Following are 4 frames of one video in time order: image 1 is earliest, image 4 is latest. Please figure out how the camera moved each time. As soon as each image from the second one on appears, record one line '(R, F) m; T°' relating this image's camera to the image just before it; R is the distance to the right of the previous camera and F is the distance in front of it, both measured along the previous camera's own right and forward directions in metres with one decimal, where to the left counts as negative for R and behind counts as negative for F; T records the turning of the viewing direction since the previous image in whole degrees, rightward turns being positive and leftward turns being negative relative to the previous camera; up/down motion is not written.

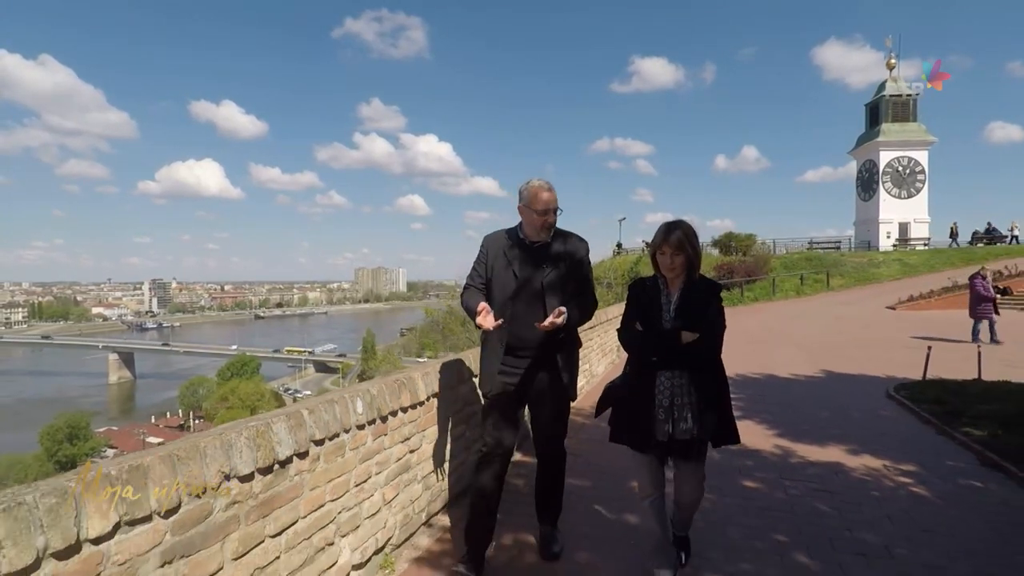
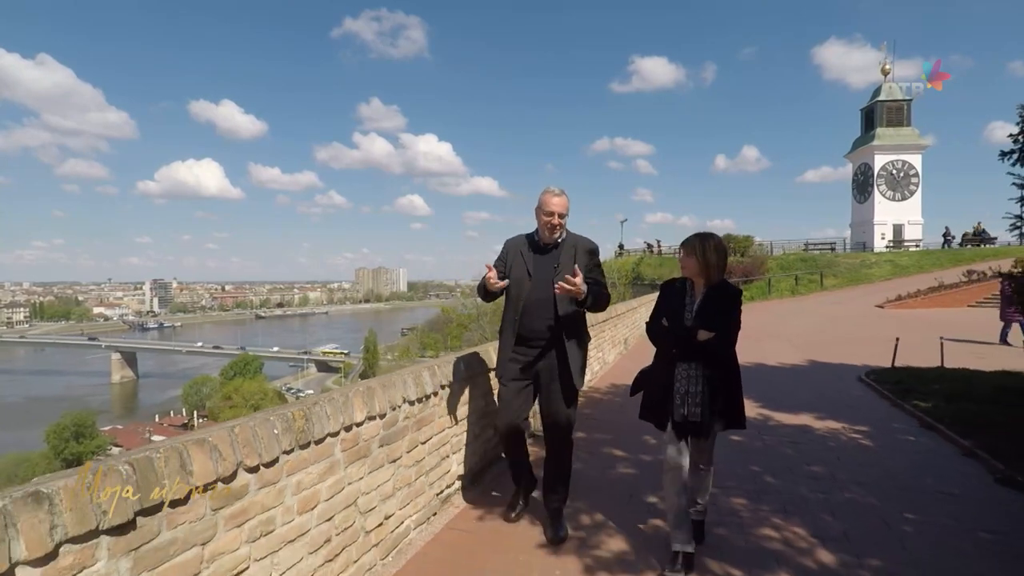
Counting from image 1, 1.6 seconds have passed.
(-0.4, -1.4) m; 0°
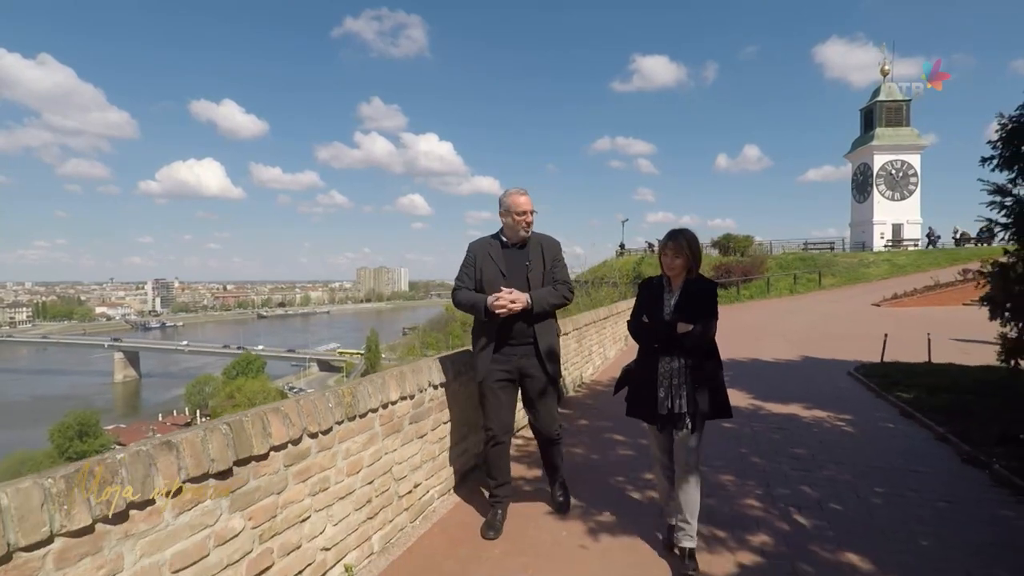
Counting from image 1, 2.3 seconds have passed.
(-0.1, -0.5) m; 0°
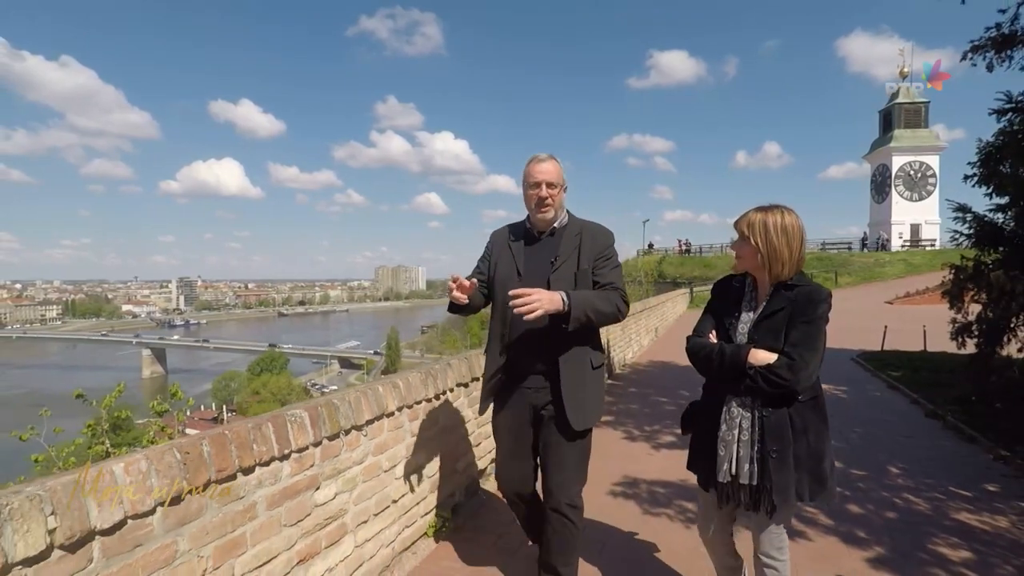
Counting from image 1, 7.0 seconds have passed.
(-0.7, -1.9) m; -2°
